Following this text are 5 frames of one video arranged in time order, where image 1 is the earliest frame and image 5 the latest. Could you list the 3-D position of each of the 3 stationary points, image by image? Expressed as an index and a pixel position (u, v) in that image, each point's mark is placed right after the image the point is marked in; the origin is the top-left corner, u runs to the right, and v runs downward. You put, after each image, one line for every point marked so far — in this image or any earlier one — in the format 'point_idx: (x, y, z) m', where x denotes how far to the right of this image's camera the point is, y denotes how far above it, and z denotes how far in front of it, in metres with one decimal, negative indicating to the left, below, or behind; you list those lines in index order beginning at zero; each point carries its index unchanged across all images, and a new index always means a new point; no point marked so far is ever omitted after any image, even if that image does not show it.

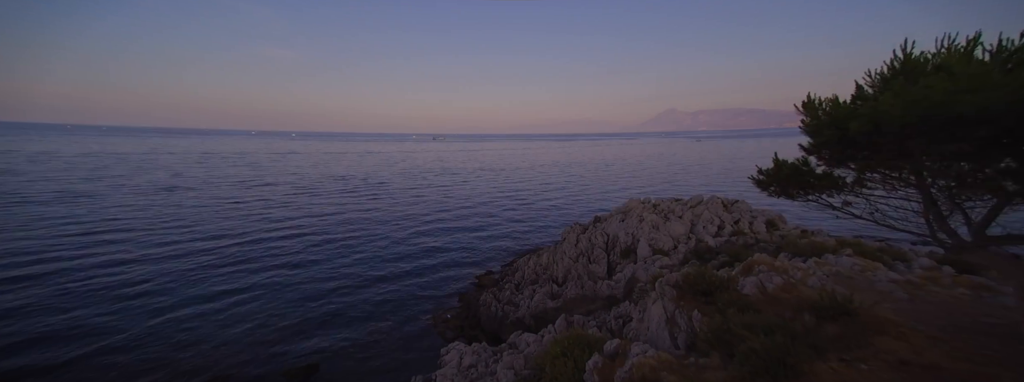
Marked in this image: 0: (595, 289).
0: (+1.6, -1.9, +8.8) m
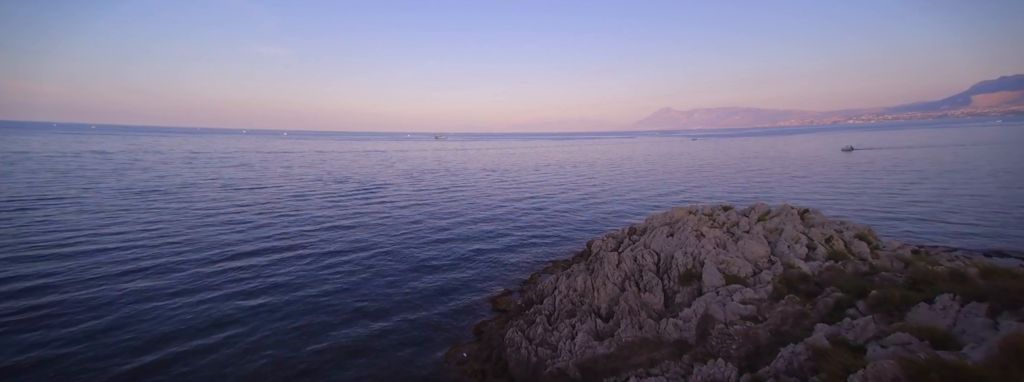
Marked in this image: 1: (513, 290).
0: (+2.2, -2.1, +6.8) m
1: (0.0, -2.4, +11.1) m
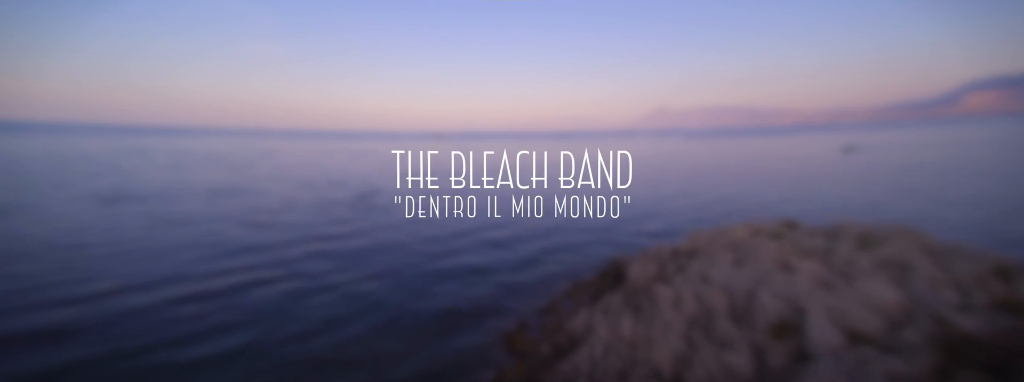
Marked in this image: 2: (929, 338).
0: (+2.6, -2.3, +4.7) m
1: (+0.4, -2.6, +9.0) m
2: (+4.4, -1.6, +4.9) m
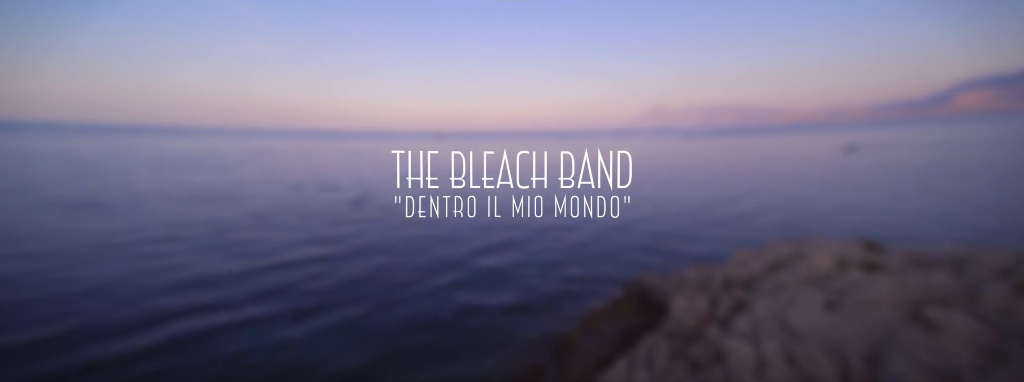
0: (+2.8, -2.6, +2.8) m
1: (+0.7, -2.9, +7.0) m
2: (+4.7, -1.8, +2.9) m
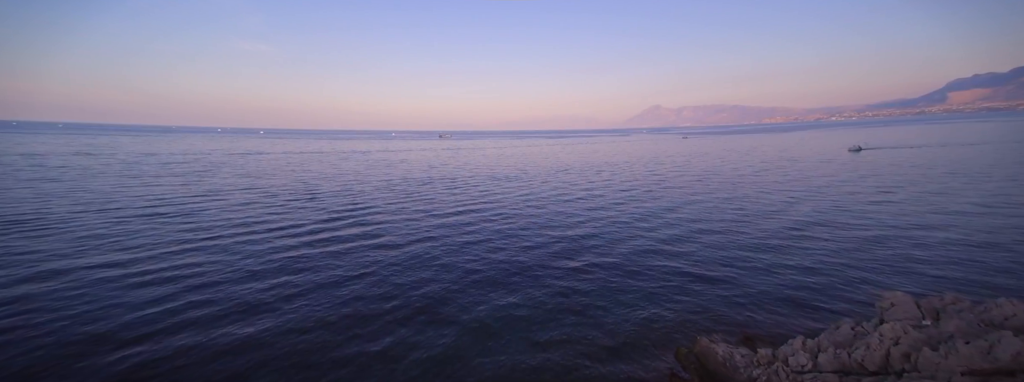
0: (+2.7, -2.9, +0.9) m
1: (+0.5, -3.1, +5.1) m
2: (+4.5, -2.1, +1.0) m
